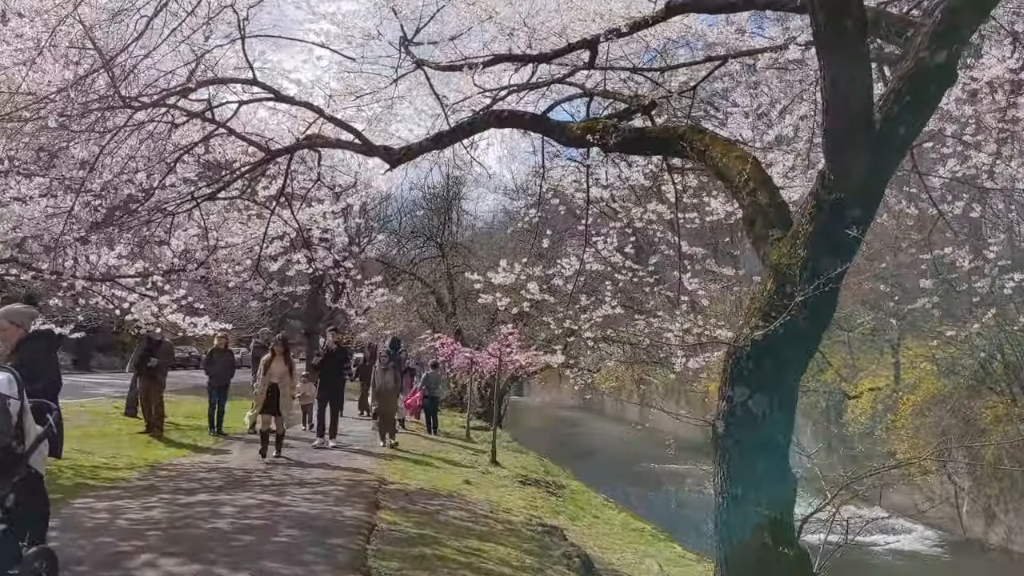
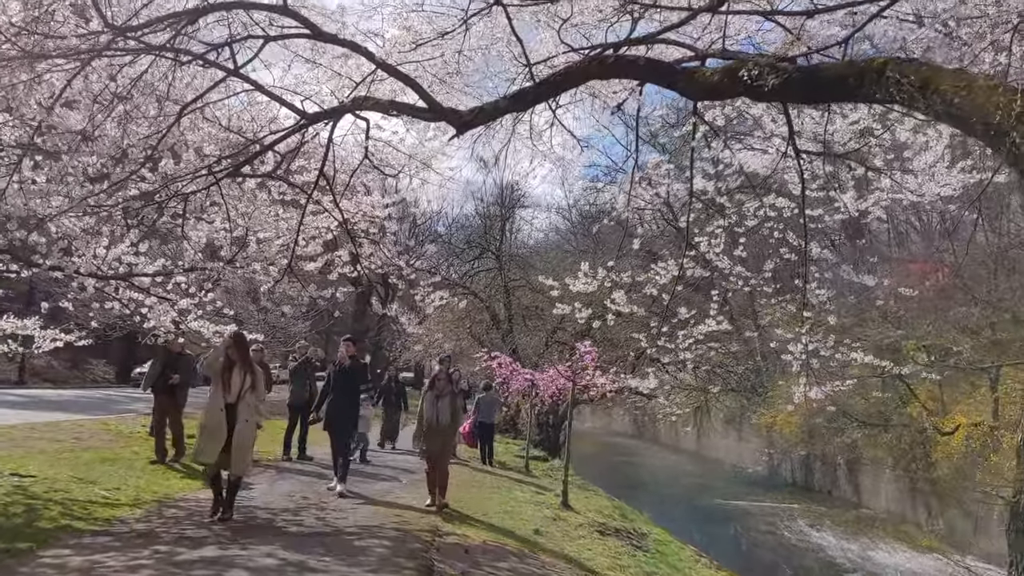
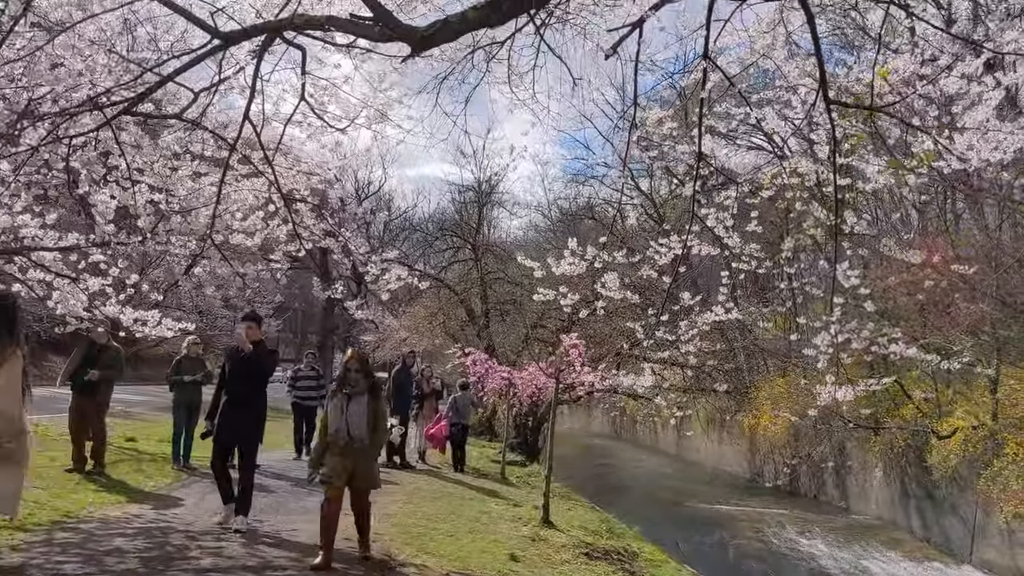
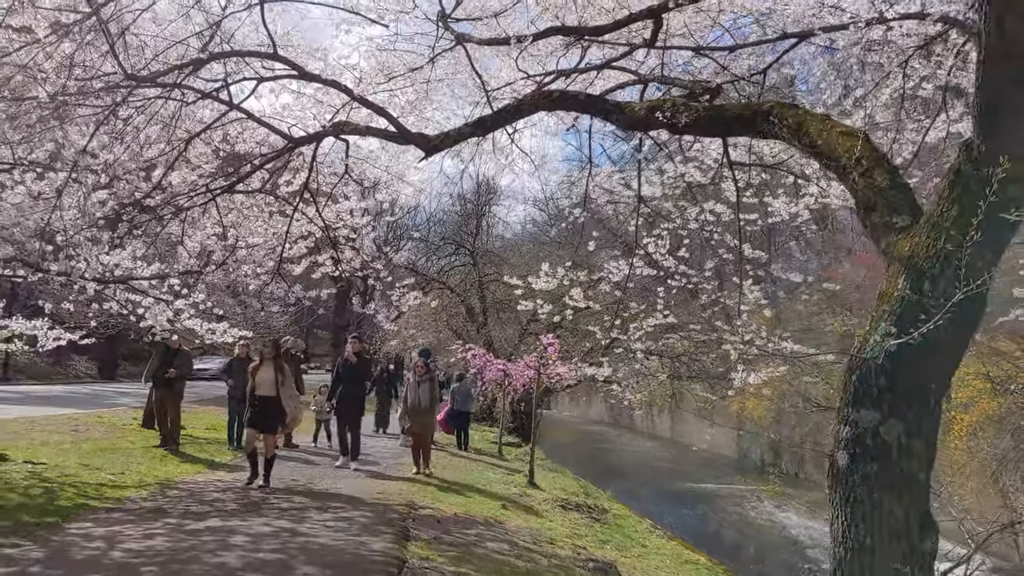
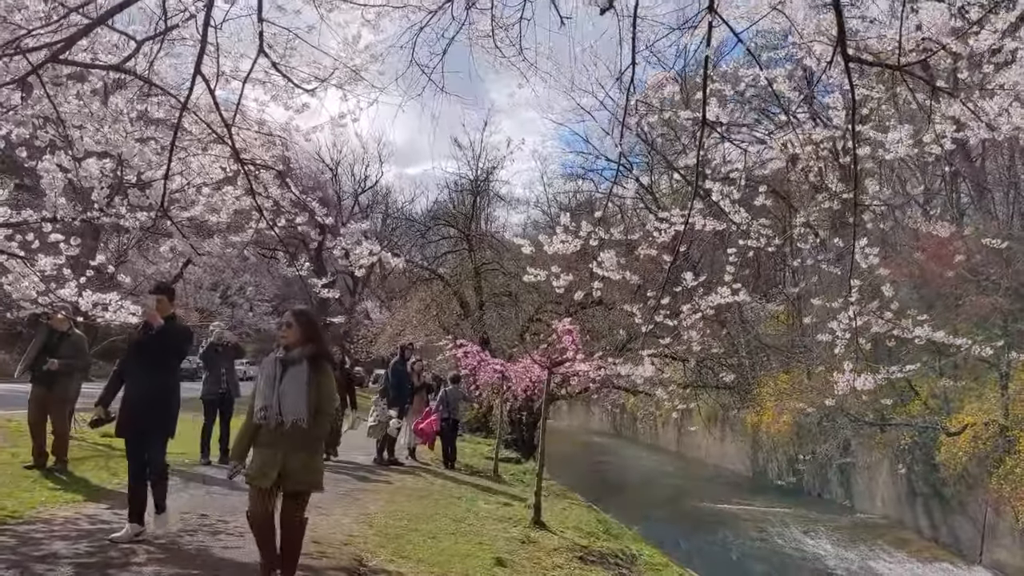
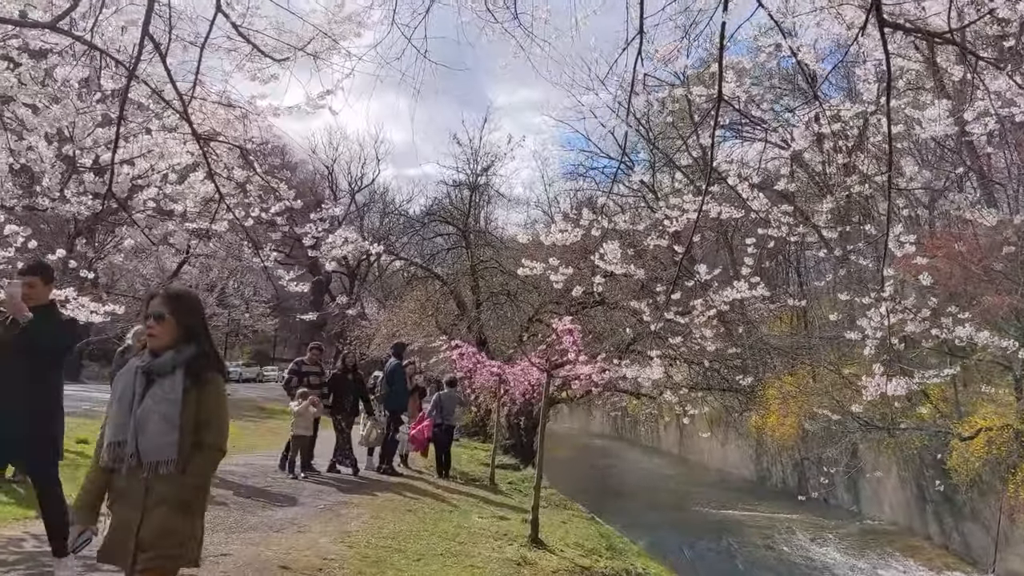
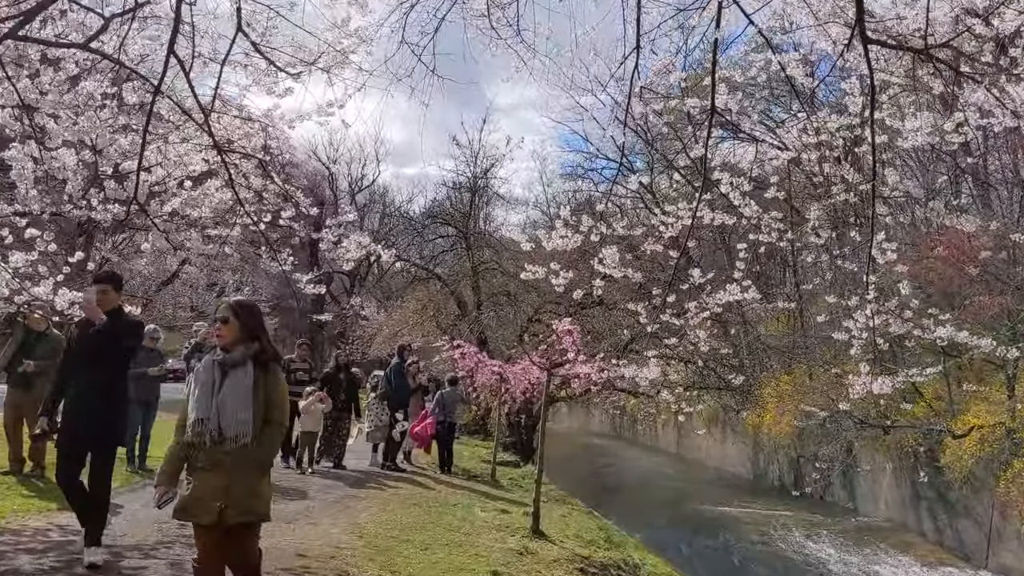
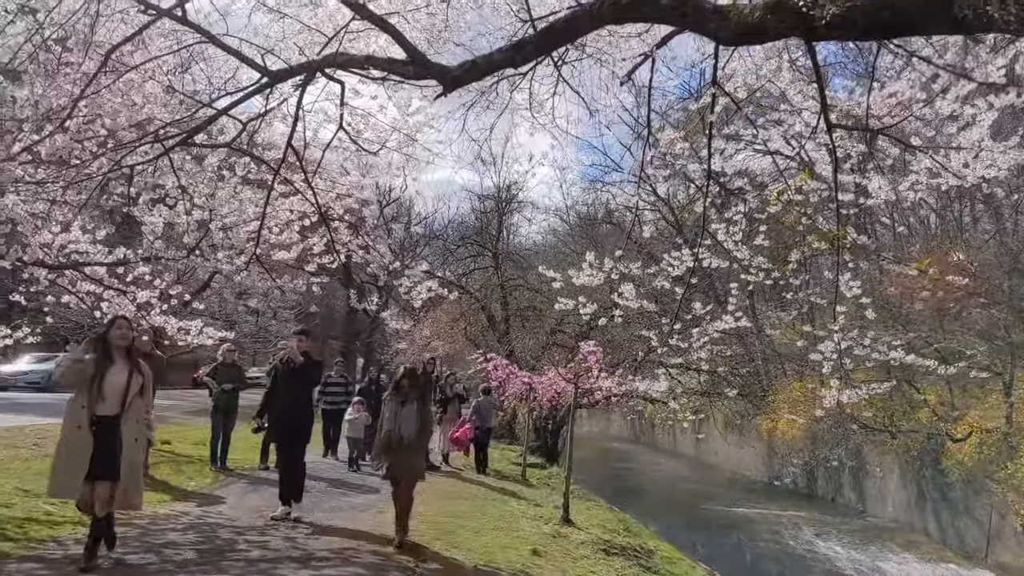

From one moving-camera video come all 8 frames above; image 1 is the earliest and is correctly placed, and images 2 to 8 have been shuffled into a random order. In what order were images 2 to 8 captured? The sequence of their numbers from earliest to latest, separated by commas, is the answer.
4, 2, 8, 3, 5, 7, 6
